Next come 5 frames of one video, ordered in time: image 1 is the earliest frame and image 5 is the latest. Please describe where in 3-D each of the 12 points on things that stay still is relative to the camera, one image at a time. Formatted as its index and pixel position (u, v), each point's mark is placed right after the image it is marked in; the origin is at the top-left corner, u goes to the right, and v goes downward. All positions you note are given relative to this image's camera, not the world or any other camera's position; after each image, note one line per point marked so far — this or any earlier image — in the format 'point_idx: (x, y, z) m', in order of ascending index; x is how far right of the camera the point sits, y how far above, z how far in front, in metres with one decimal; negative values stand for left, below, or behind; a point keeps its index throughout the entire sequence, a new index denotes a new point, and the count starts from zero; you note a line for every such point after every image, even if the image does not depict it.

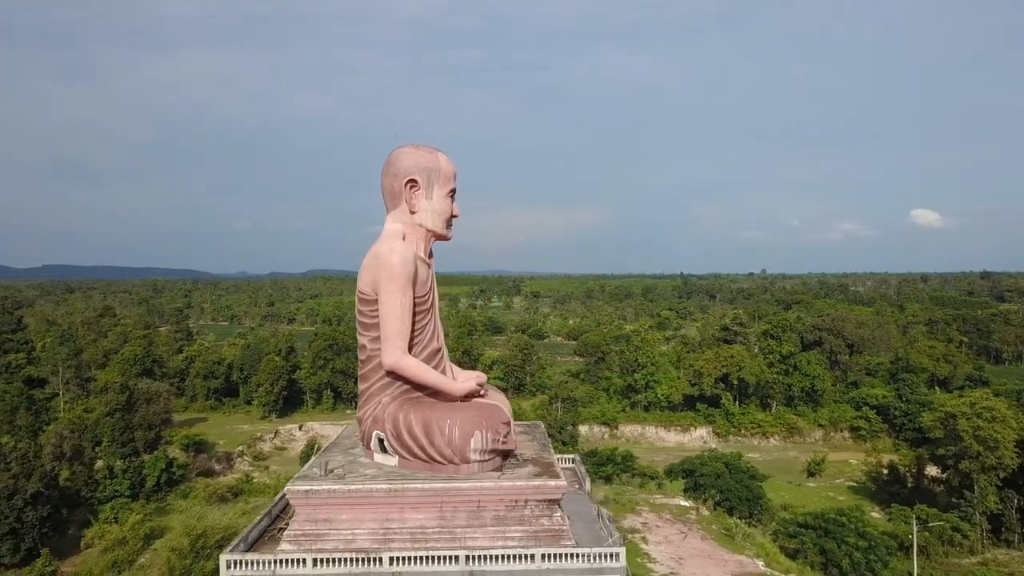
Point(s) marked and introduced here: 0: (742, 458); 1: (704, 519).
0: (+5.6, -4.1, +16.2) m
1: (+3.6, -4.3, +12.5) m
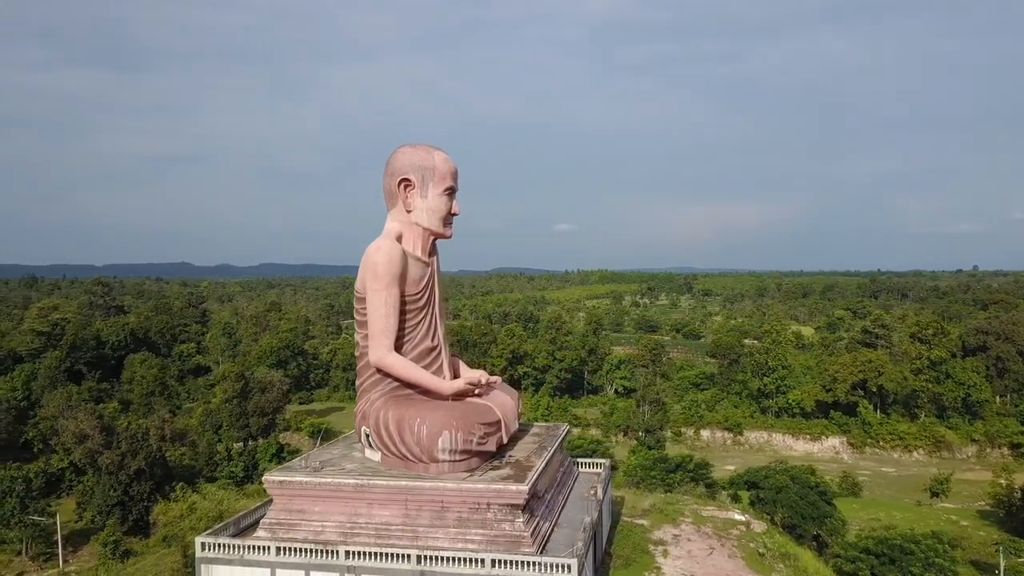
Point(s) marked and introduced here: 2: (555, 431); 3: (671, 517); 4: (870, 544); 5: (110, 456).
0: (+6.7, -4.1, +14.9) m
1: (+4.1, -4.3, +11.6) m
2: (+0.6, -2.2, +10.4) m
3: (+3.0, -4.3, +12.5) m
4: (+6.2, -4.4, +11.5) m
5: (-11.0, -4.6, +18.4) m
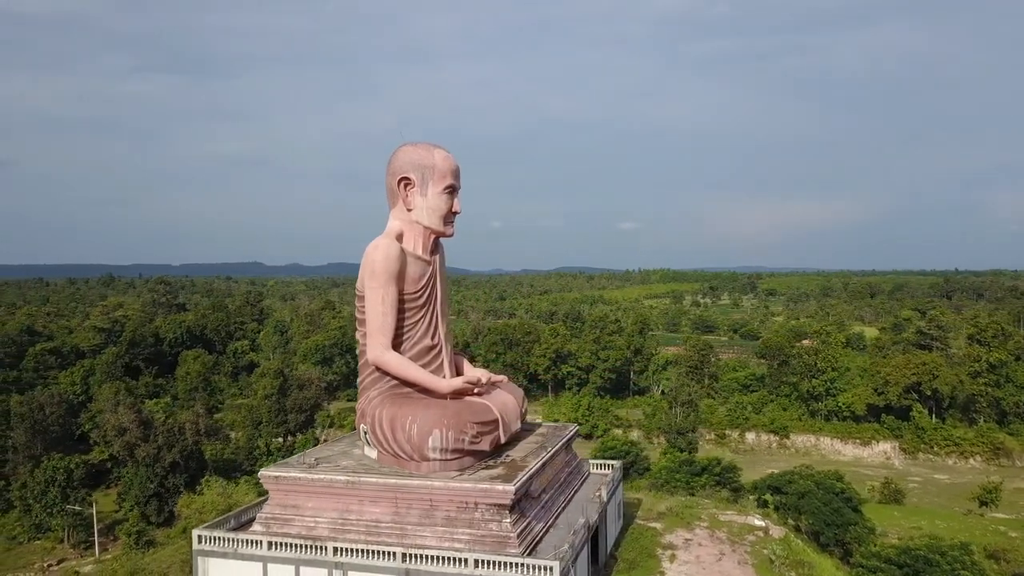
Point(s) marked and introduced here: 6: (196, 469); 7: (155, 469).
0: (+7.1, -4.0, +14.4) m
1: (+4.3, -4.3, +11.3) m
2: (+0.7, -2.2, +10.3) m
3: (+3.2, -4.3, +12.2) m
4: (+6.3, -4.4, +11.1) m
5: (-10.4, -4.6, +19.0) m
6: (-9.4, -5.4, +19.8) m
7: (-10.0, -5.1, +18.9) m
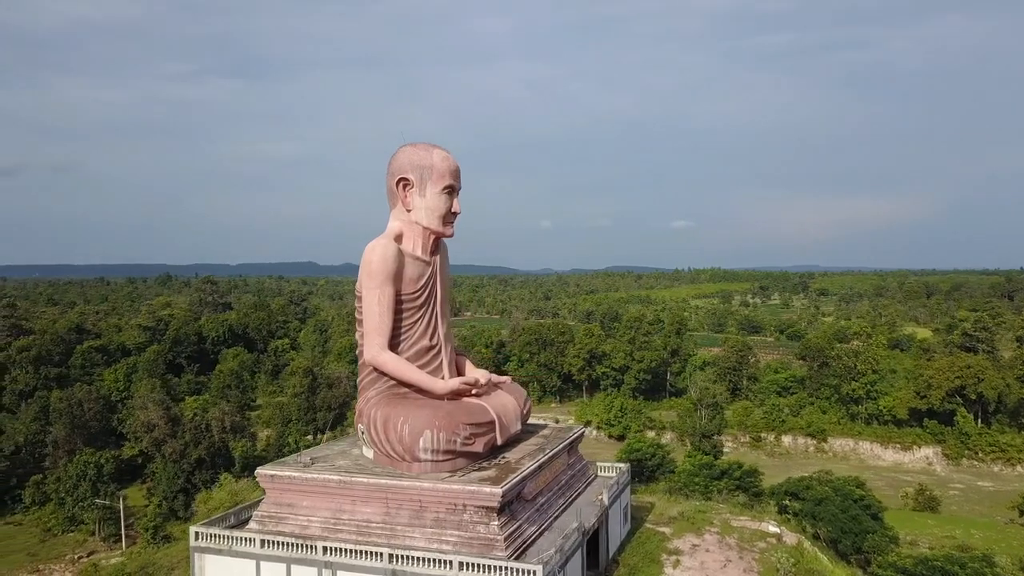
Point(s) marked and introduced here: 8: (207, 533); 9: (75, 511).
0: (+7.4, -4.1, +13.9) m
1: (+4.4, -4.3, +11.0) m
2: (+0.8, -2.2, +10.2) m
3: (+3.3, -4.3, +12.0) m
4: (+6.4, -4.4, +10.7) m
5: (-9.9, -4.6, +19.5) m
6: (-8.9, -5.4, +20.2) m
7: (-9.6, -5.1, +19.3) m
8: (-3.4, -2.7, +7.5) m
9: (-12.1, -6.2, +18.5) m
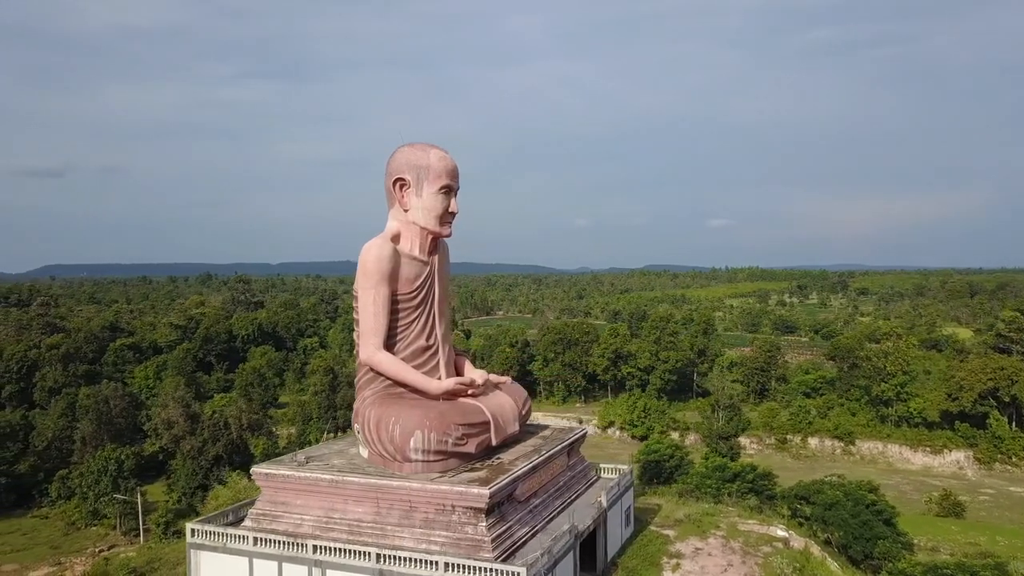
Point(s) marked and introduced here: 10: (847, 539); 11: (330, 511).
0: (+7.5, -4.1, +13.7) m
1: (+4.4, -4.3, +10.8) m
2: (+0.8, -2.2, +10.2) m
3: (+3.4, -4.3, +11.9) m
4: (+6.4, -4.4, +10.4) m
5: (-9.5, -4.6, +19.8) m
6: (-8.5, -5.3, +20.5) m
7: (-9.2, -5.1, +19.6) m
8: (-3.5, -2.7, +7.6) m
9: (-11.8, -6.1, +18.9) m
10: (+6.1, -4.6, +12.3) m
11: (-2.0, -2.5, +7.5) m
